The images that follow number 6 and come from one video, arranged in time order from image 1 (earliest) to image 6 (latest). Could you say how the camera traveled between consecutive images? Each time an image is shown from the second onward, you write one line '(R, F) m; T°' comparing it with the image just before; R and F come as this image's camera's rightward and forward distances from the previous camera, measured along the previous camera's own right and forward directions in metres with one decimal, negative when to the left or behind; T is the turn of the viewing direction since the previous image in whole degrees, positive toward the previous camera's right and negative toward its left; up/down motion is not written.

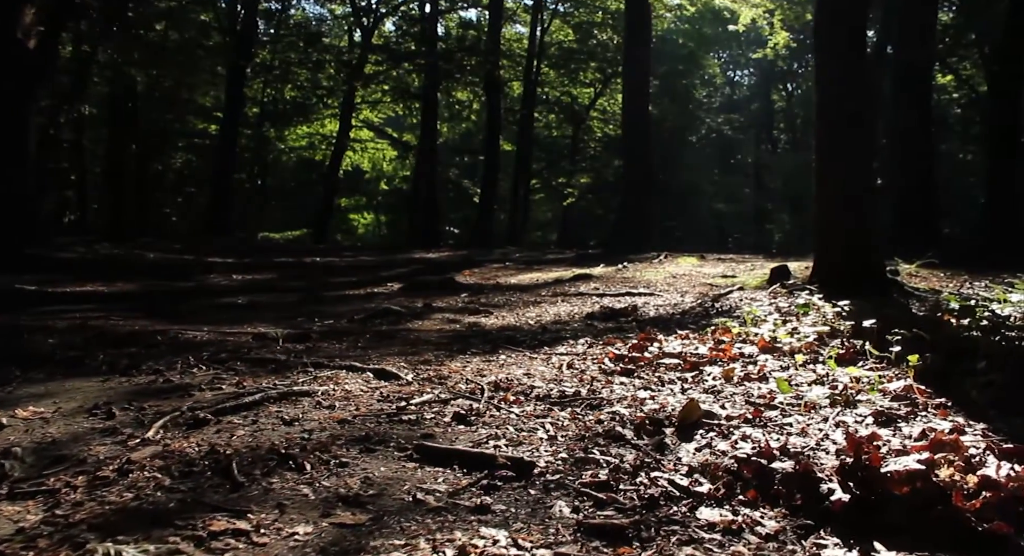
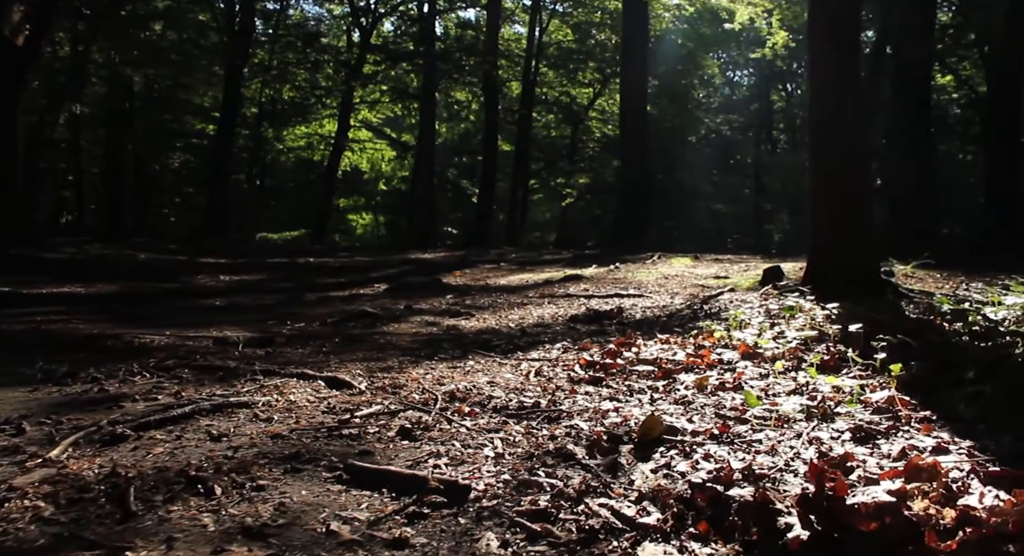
(+0.2, +0.2) m; 0°
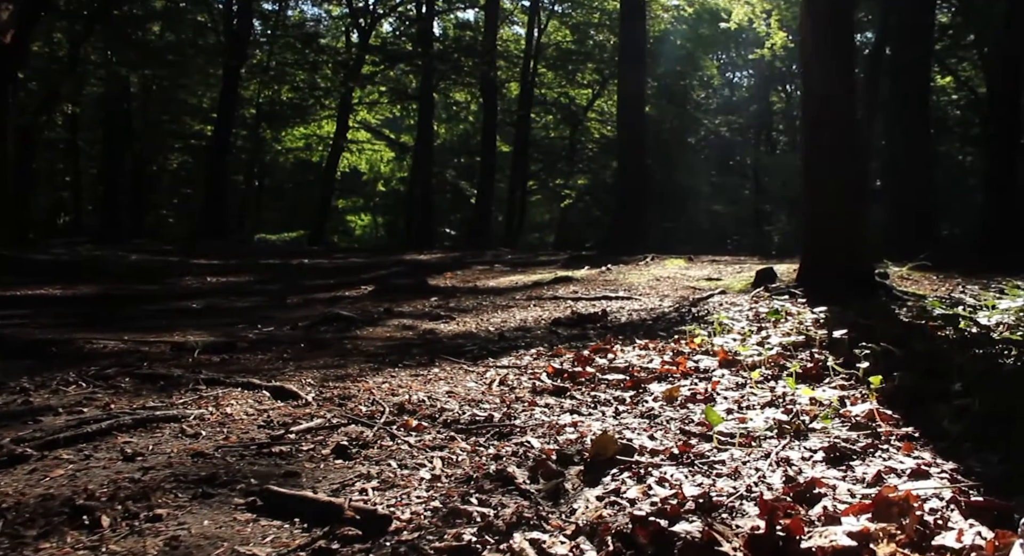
(+0.2, +0.2) m; 0°
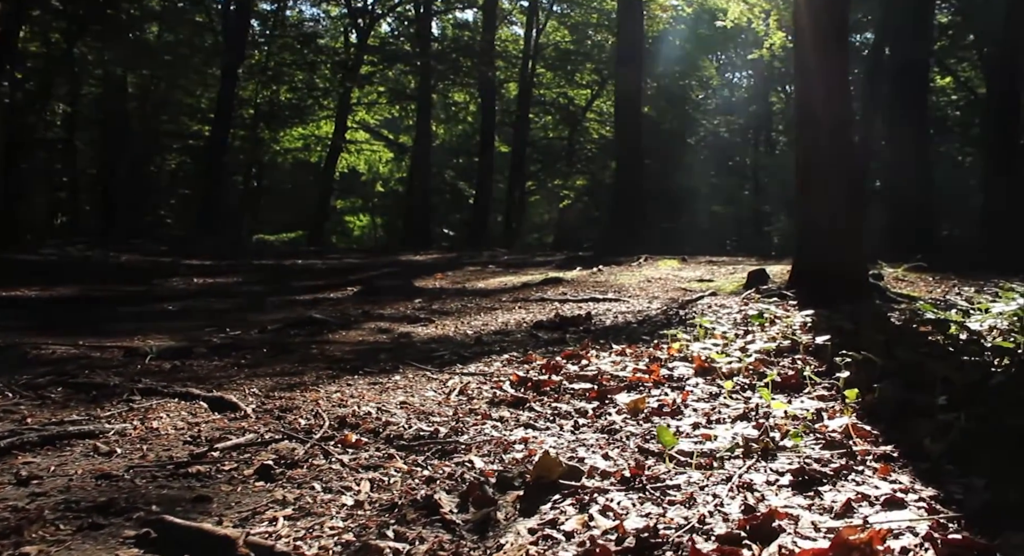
(+0.2, +0.2) m; 0°
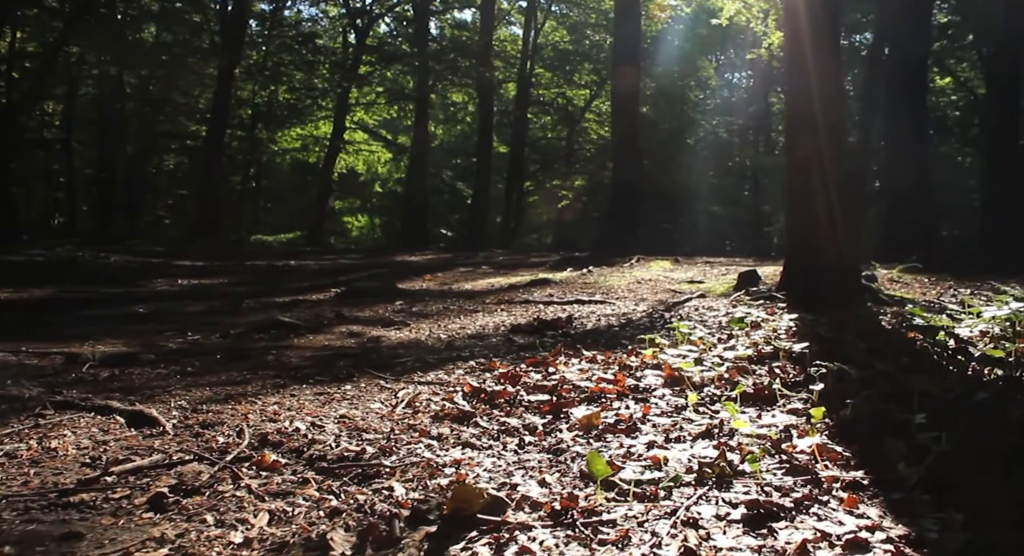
(+0.2, +0.3) m; 0°
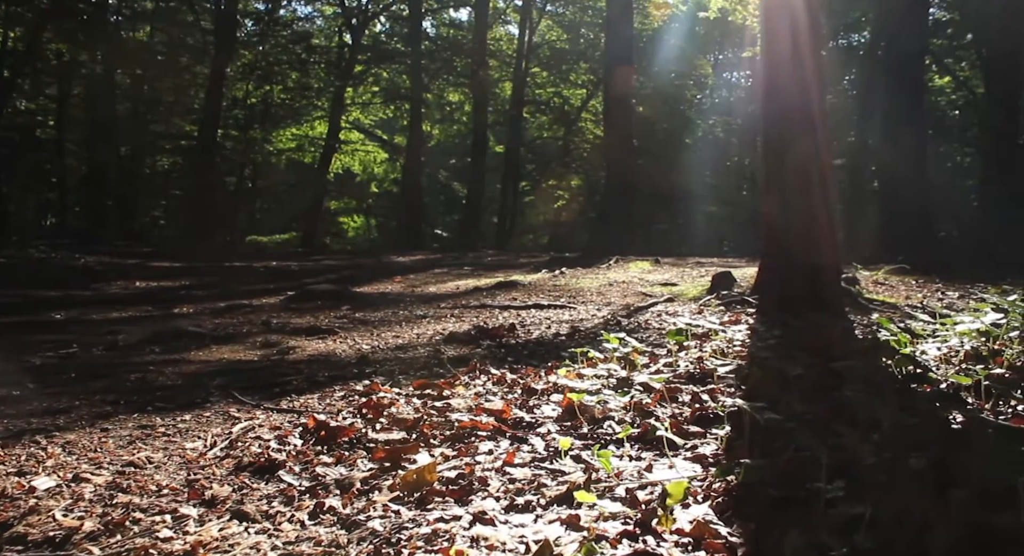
(+0.4, +0.7) m; 0°
